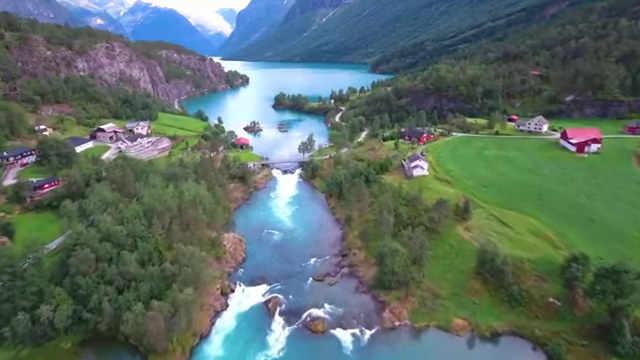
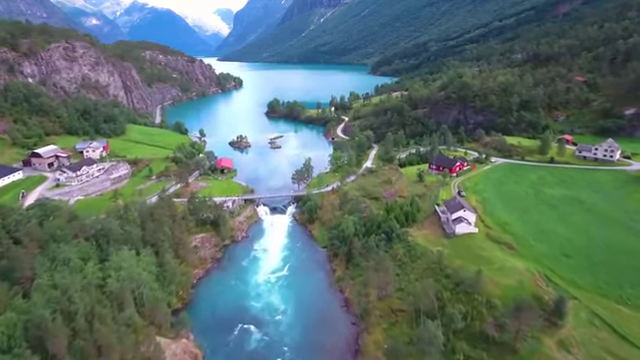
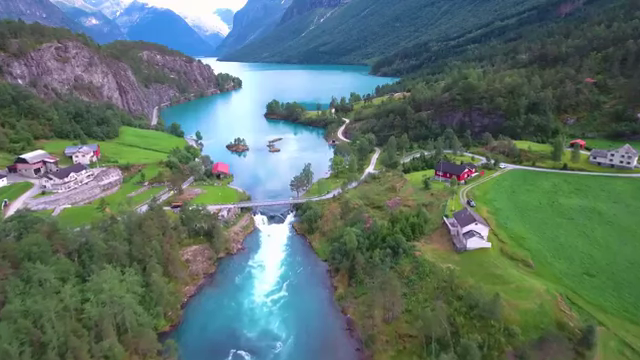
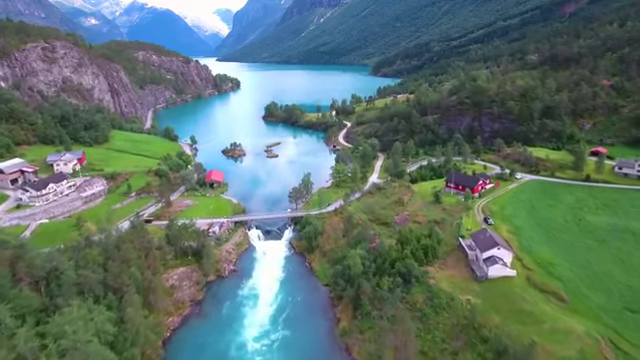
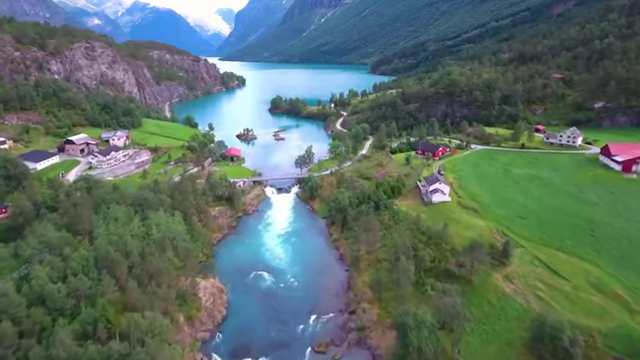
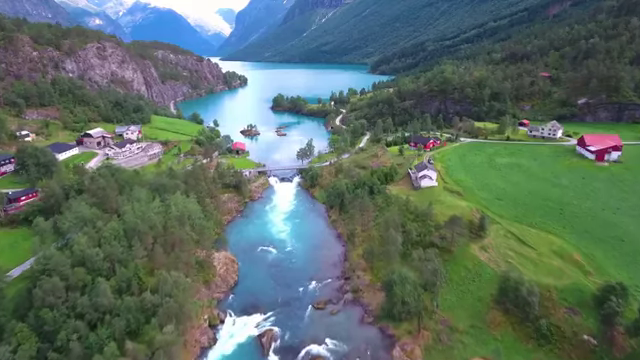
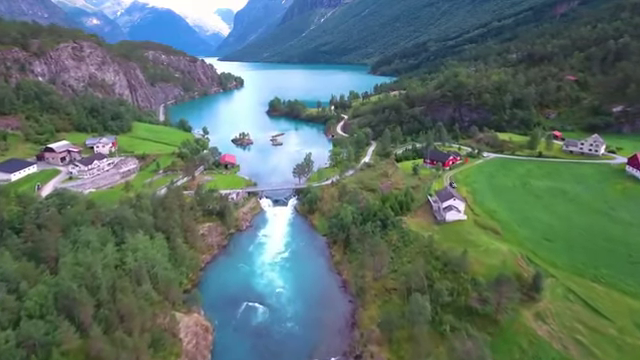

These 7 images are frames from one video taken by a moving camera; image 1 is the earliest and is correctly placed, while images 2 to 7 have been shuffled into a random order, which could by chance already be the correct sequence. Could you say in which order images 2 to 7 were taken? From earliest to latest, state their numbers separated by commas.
6, 5, 7, 2, 3, 4
